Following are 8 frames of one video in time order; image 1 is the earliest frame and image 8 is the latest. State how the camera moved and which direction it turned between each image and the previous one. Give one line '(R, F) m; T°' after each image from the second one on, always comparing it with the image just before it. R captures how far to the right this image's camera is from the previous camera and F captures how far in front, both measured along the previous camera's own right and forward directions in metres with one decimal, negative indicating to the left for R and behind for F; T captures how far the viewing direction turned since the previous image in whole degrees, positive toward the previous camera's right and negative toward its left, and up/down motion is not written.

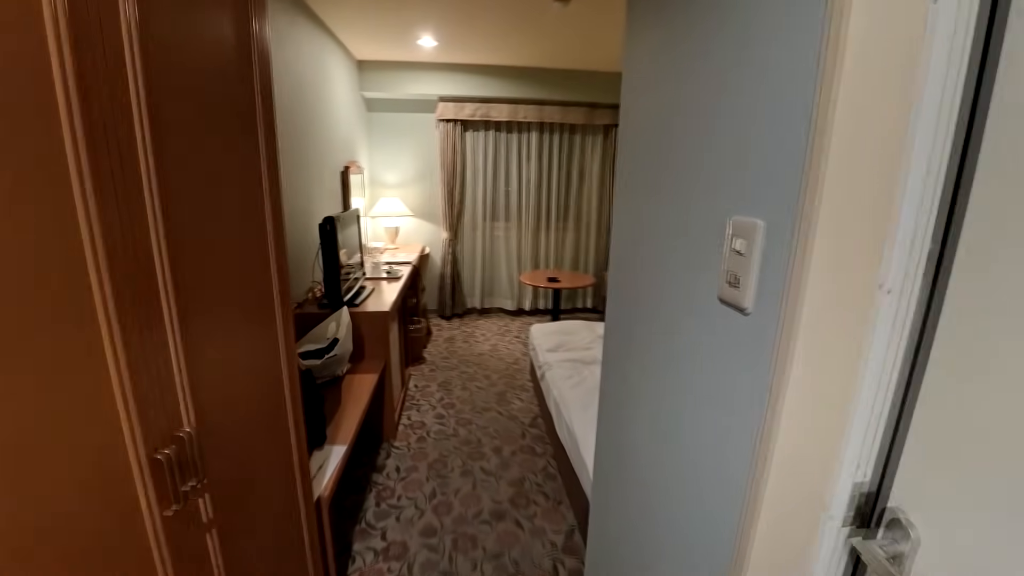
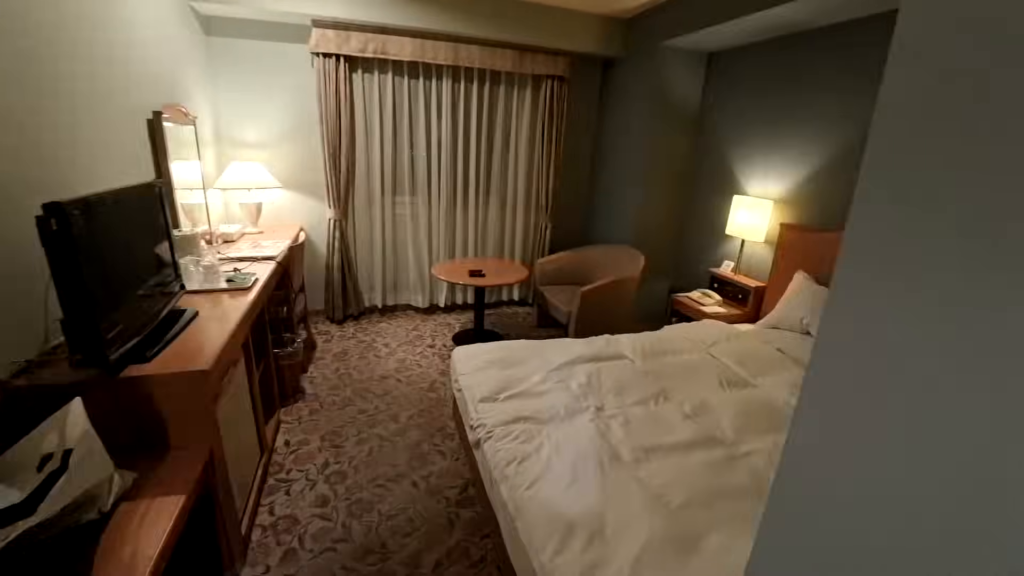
(0.0, +1.0) m; +11°
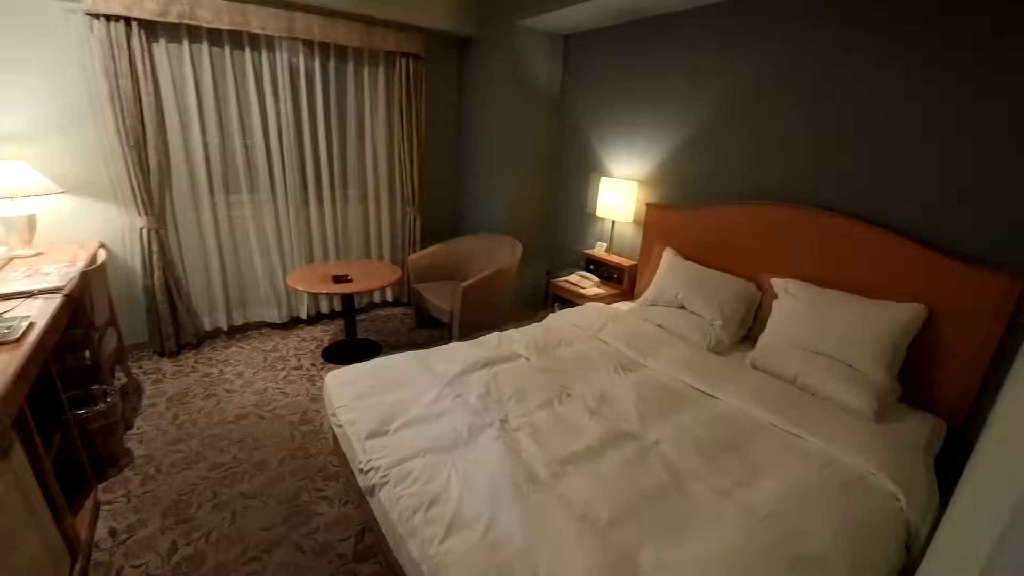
(0.0, +0.2) m; +16°
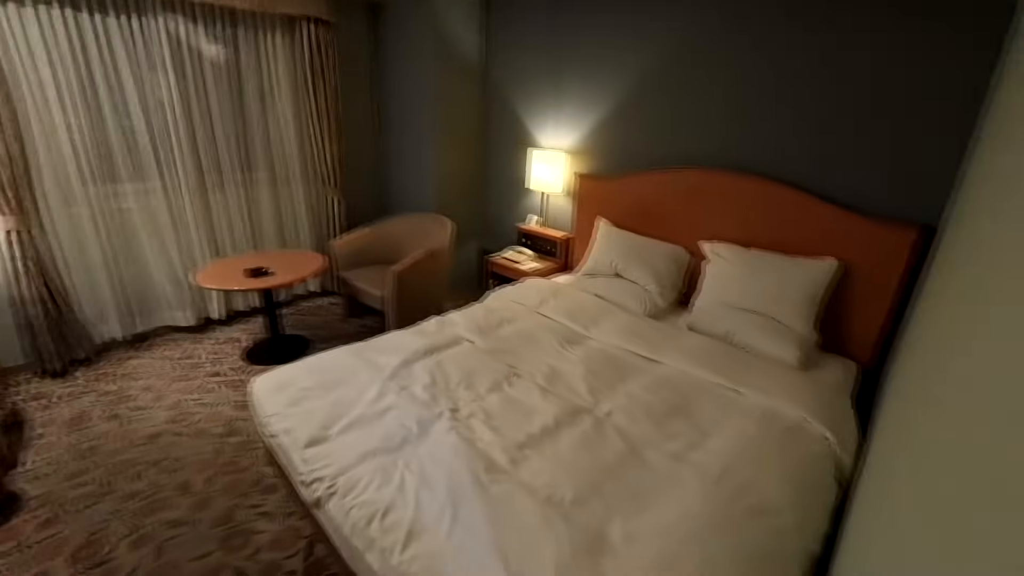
(0.0, +0.1) m; +8°
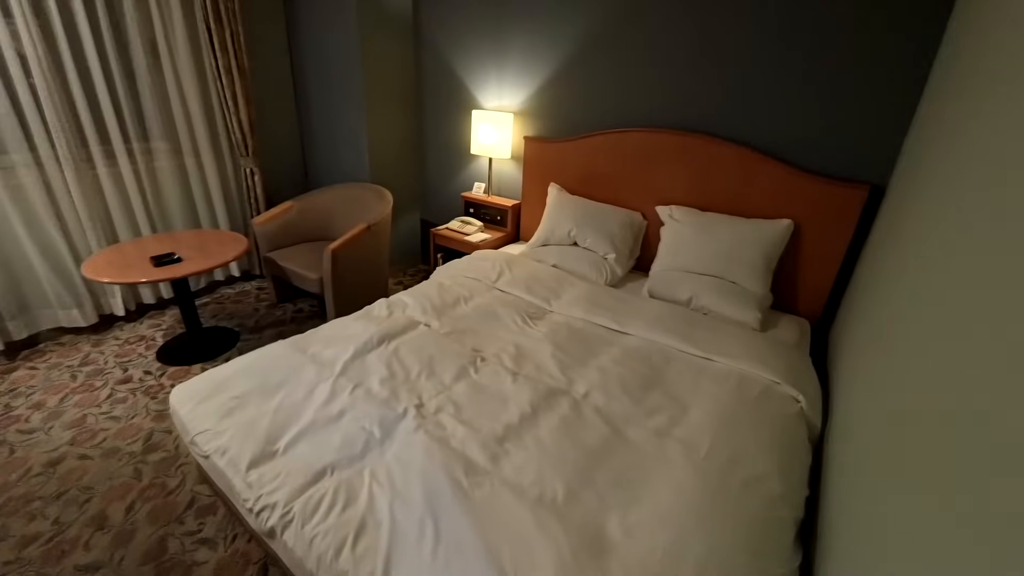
(-0.1, +0.2) m; +8°
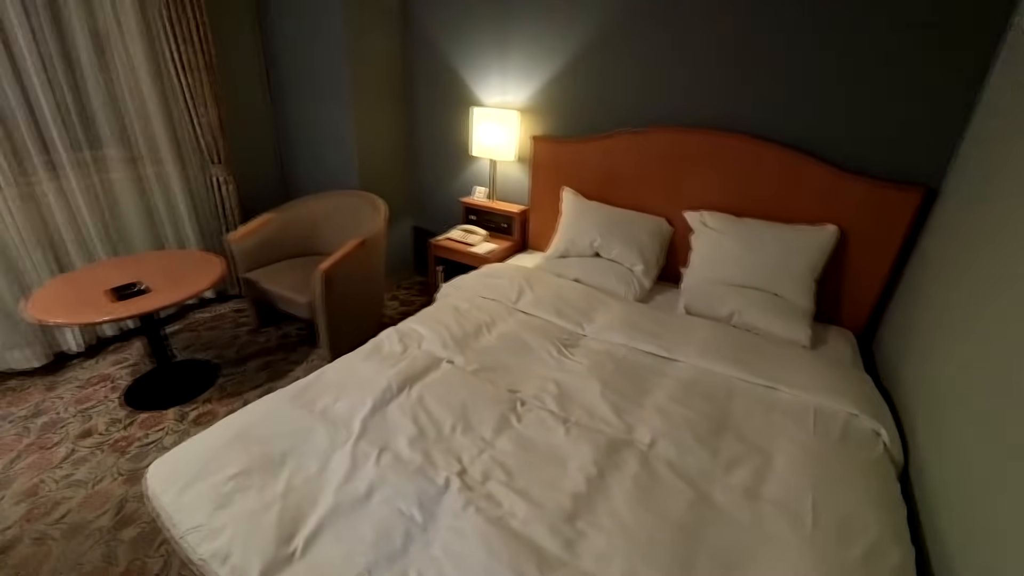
(-0.2, +0.3) m; +3°
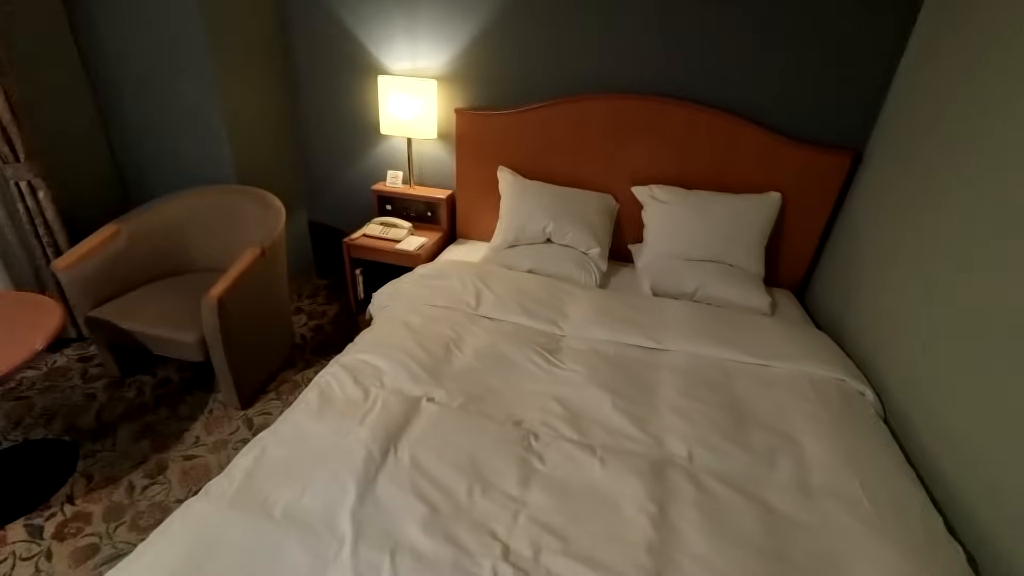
(-0.3, +0.3) m; +15°
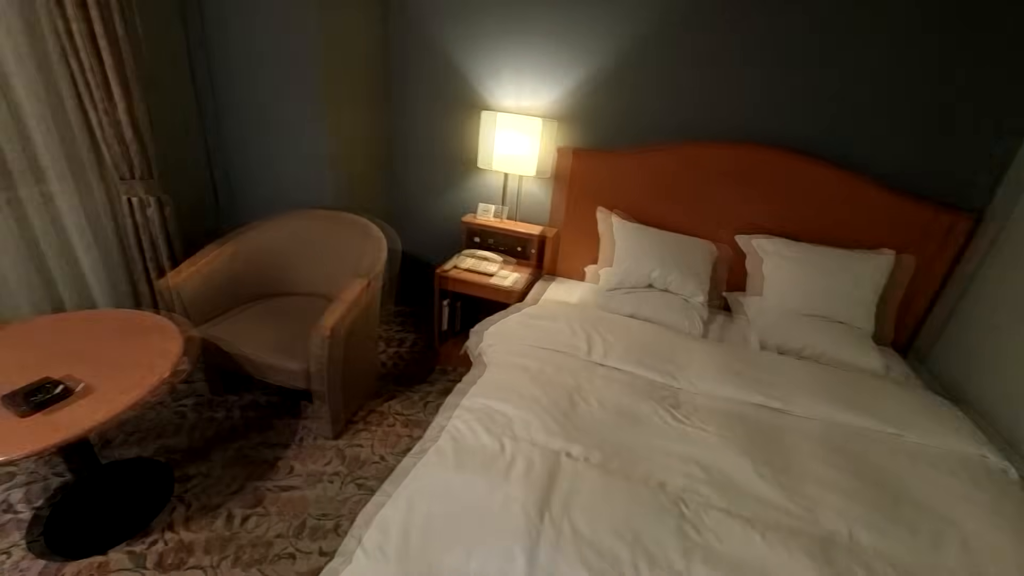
(-0.4, 0.0) m; -1°
